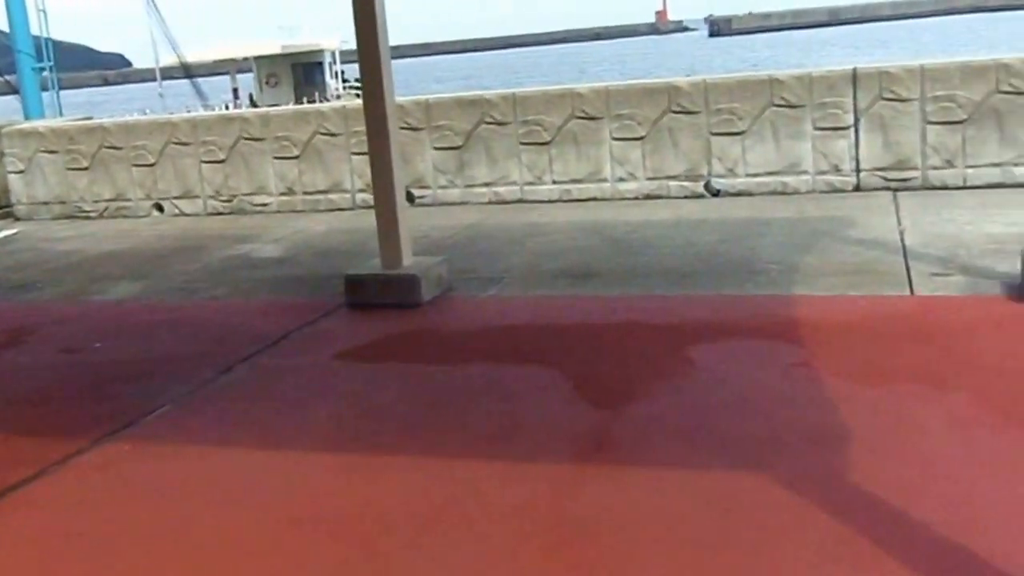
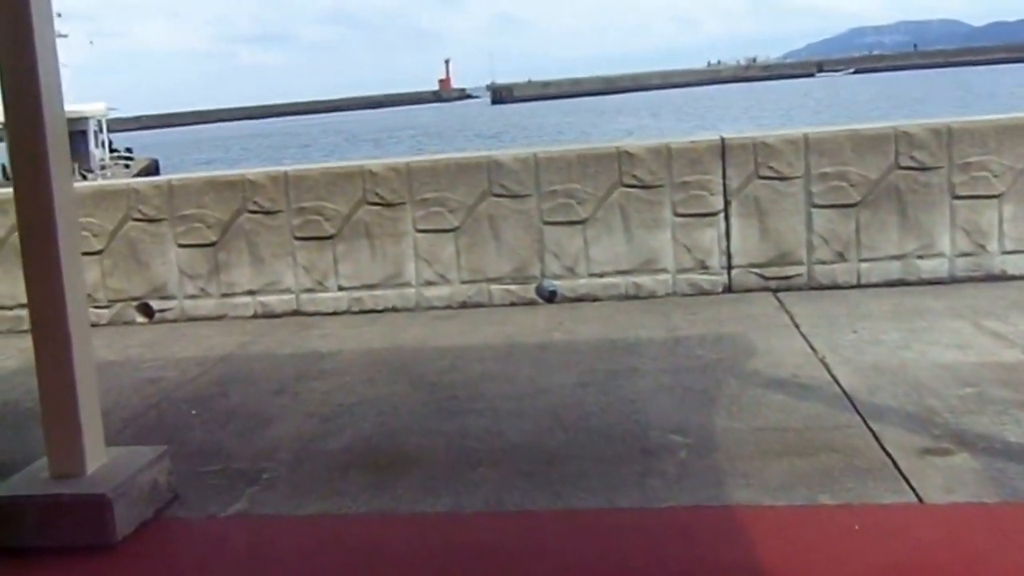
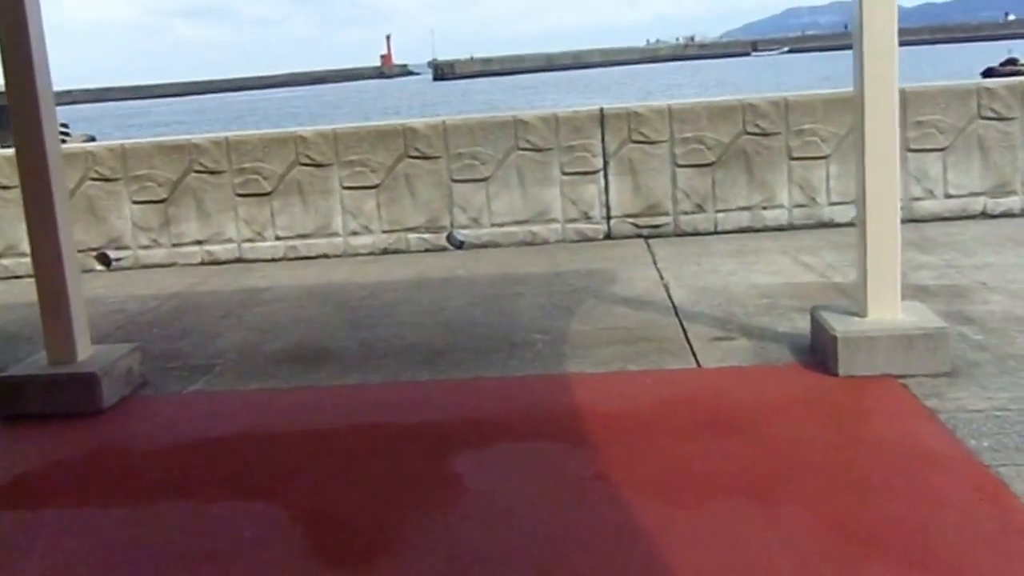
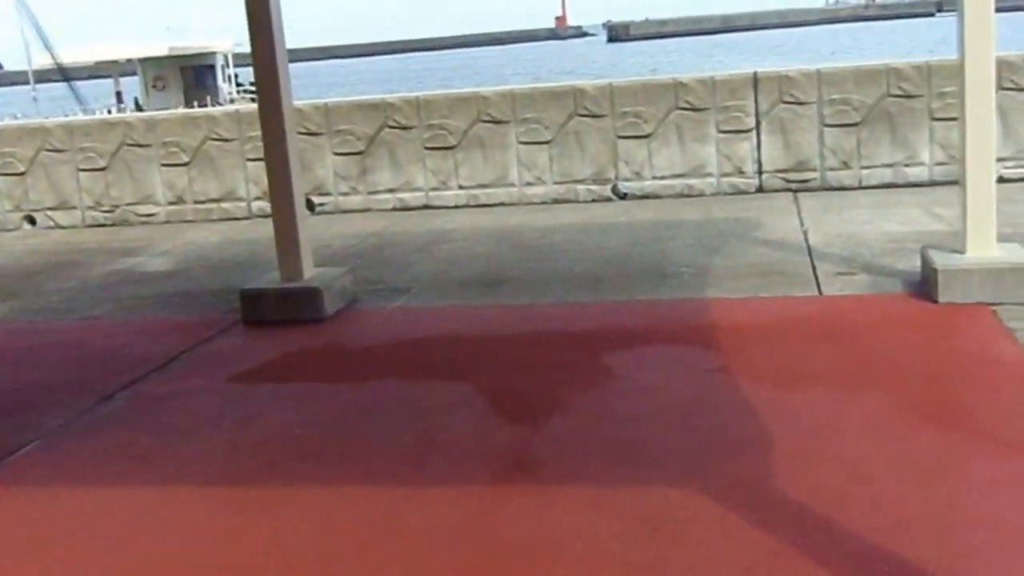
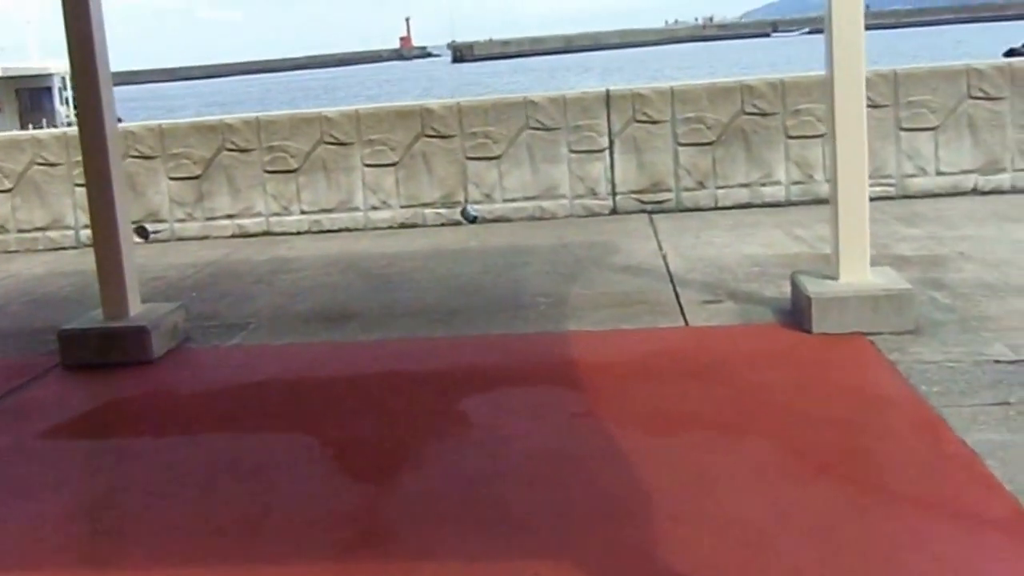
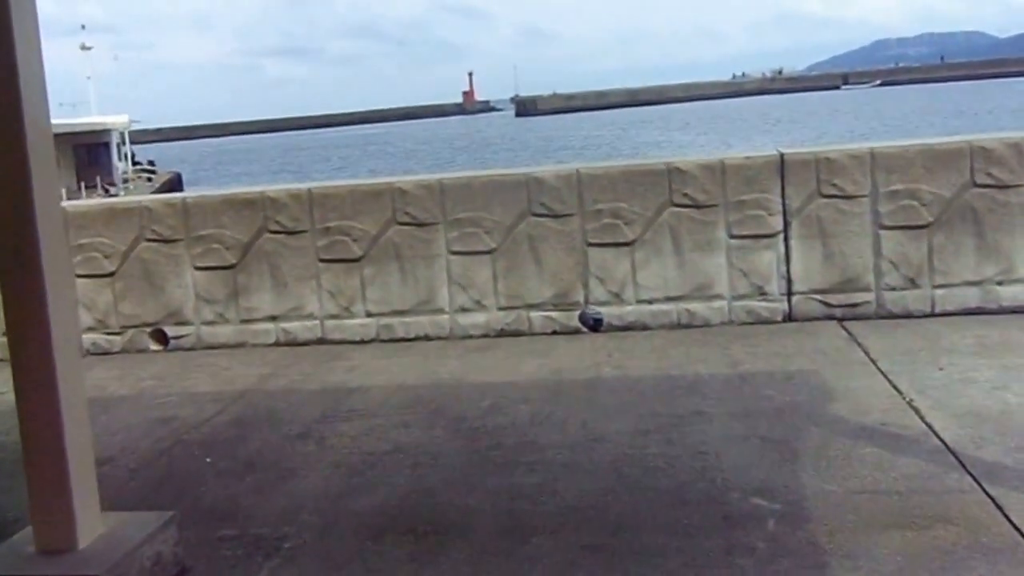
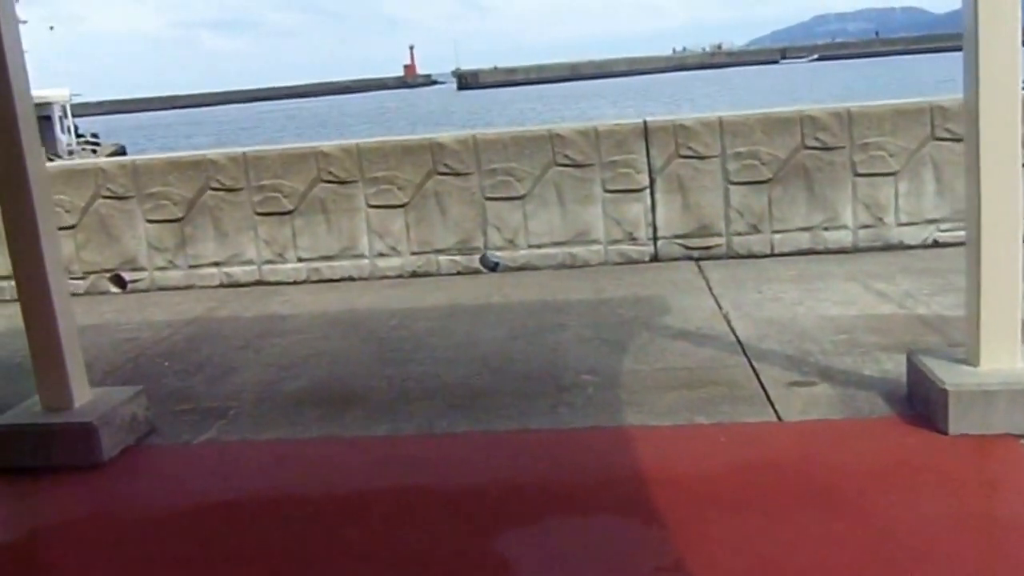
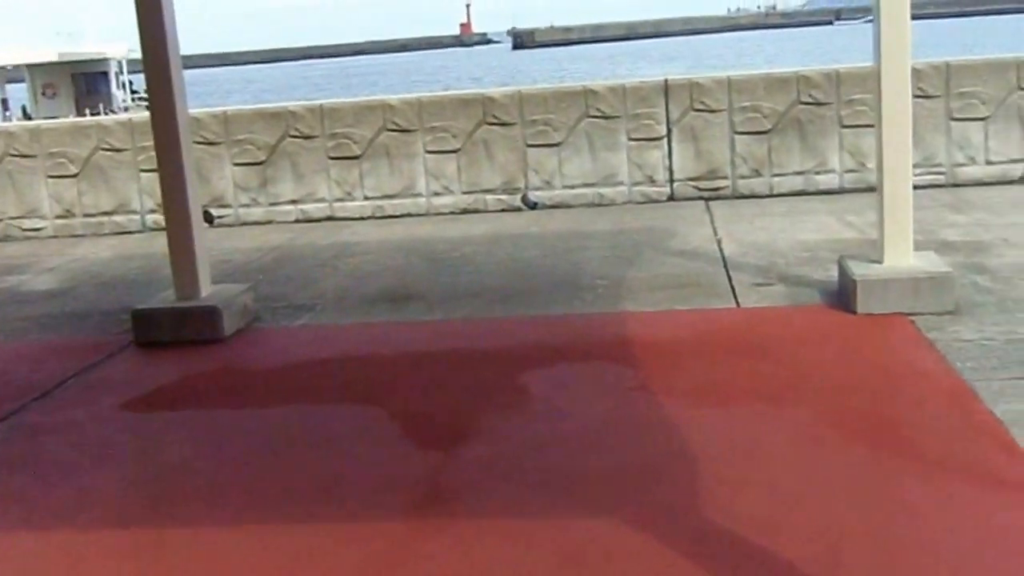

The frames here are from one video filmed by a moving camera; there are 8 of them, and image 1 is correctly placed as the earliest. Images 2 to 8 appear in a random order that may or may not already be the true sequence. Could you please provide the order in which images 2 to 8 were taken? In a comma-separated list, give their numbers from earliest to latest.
4, 8, 5, 3, 7, 2, 6
